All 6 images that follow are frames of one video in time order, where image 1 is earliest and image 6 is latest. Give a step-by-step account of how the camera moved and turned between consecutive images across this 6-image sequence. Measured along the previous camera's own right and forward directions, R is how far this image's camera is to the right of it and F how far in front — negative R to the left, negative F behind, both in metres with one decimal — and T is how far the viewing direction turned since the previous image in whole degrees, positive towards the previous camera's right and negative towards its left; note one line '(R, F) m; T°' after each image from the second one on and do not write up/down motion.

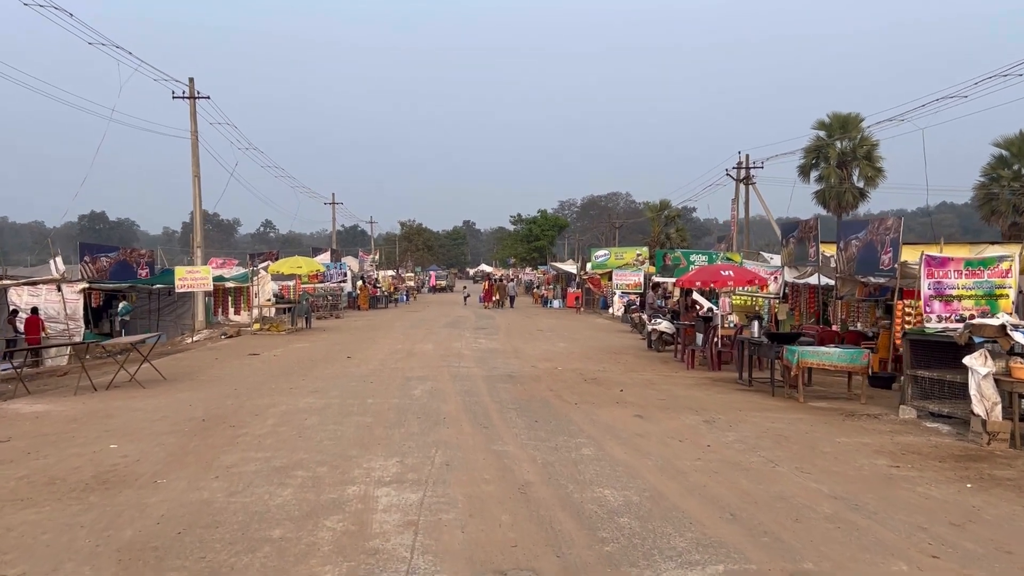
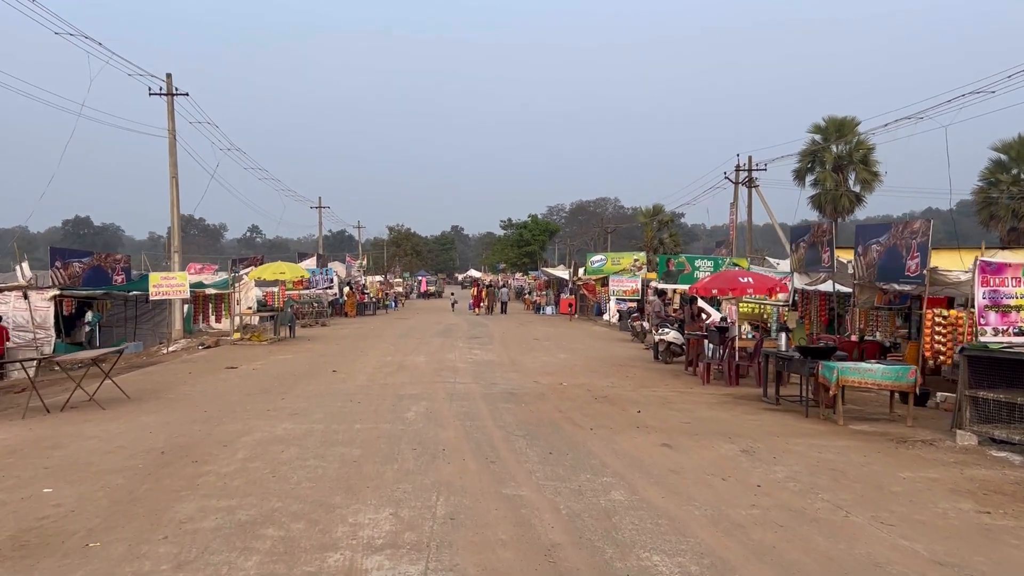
(-0.2, +1.3) m; +1°
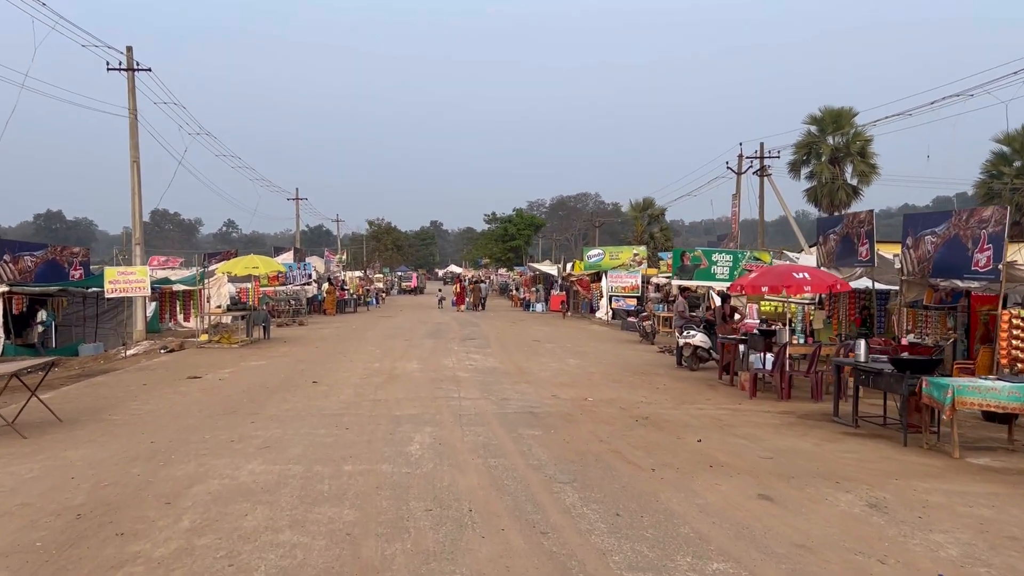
(-0.5, +2.2) m; +1°
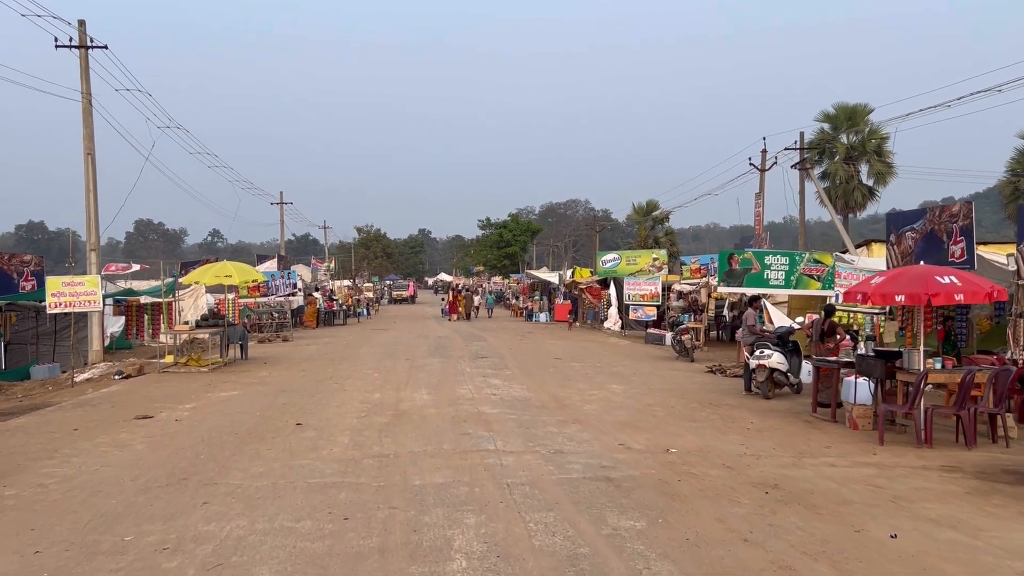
(-0.6, +3.1) m; +1°
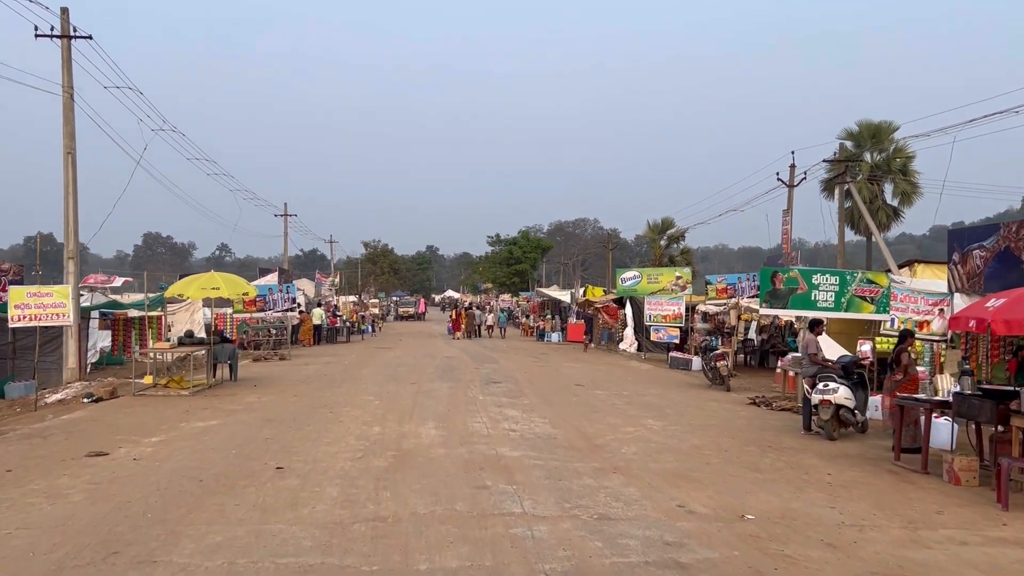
(-0.2, +1.8) m; 0°
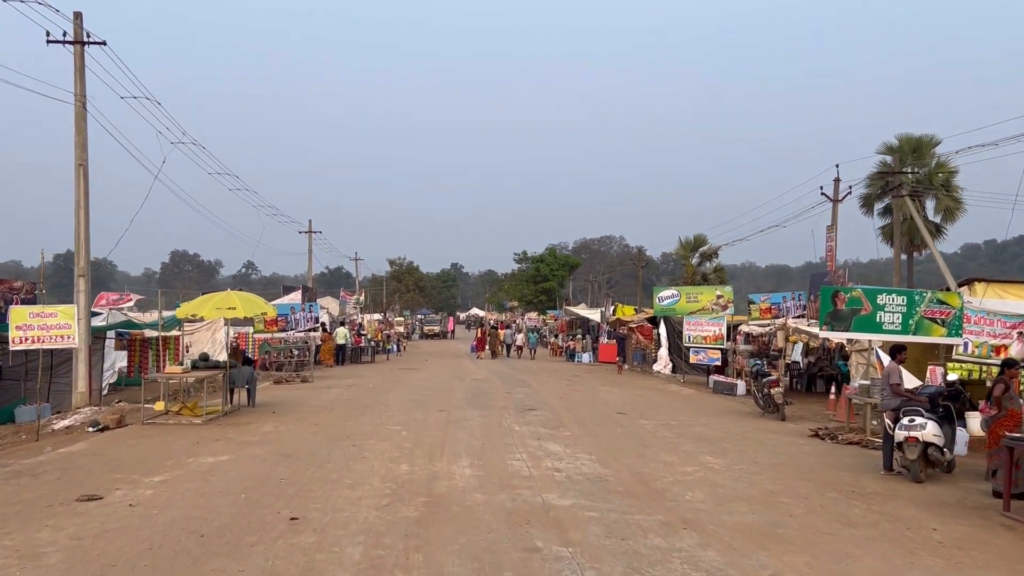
(-0.2, +1.2) m; -2°
